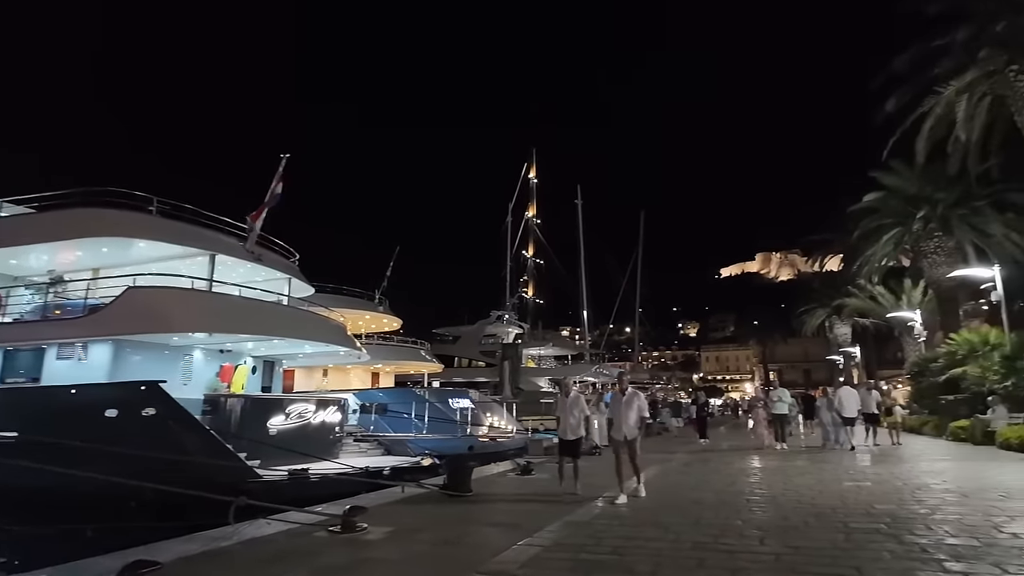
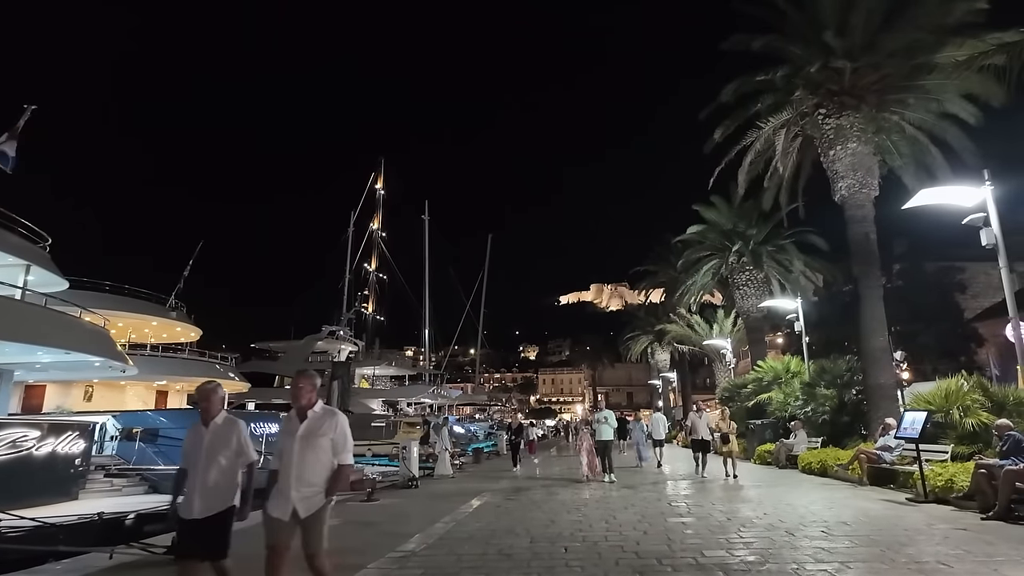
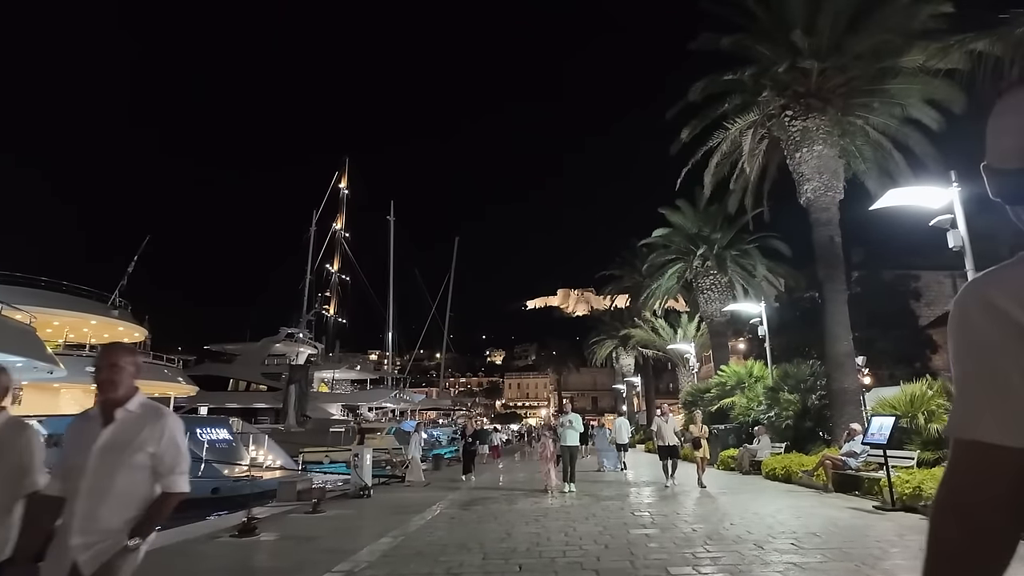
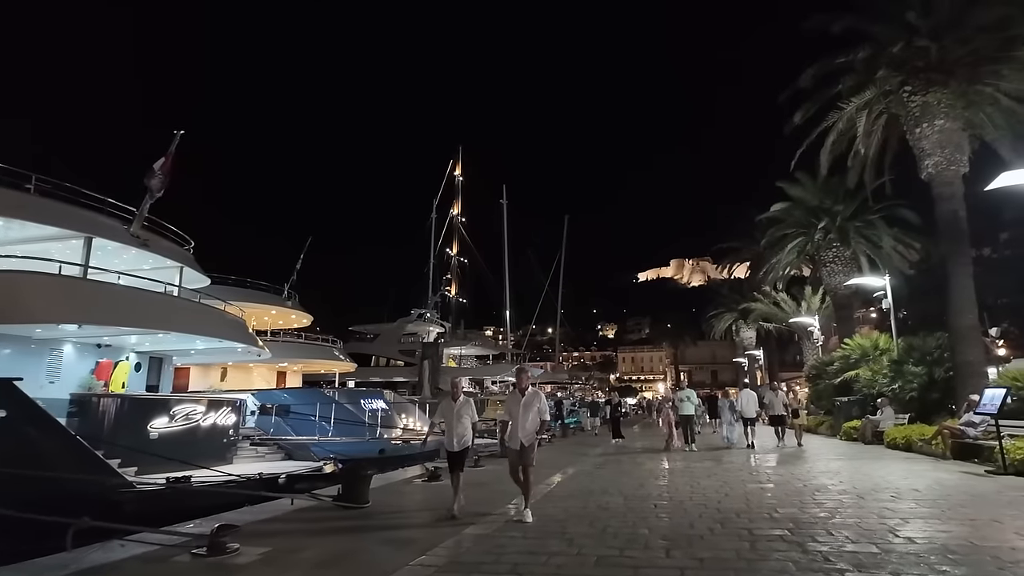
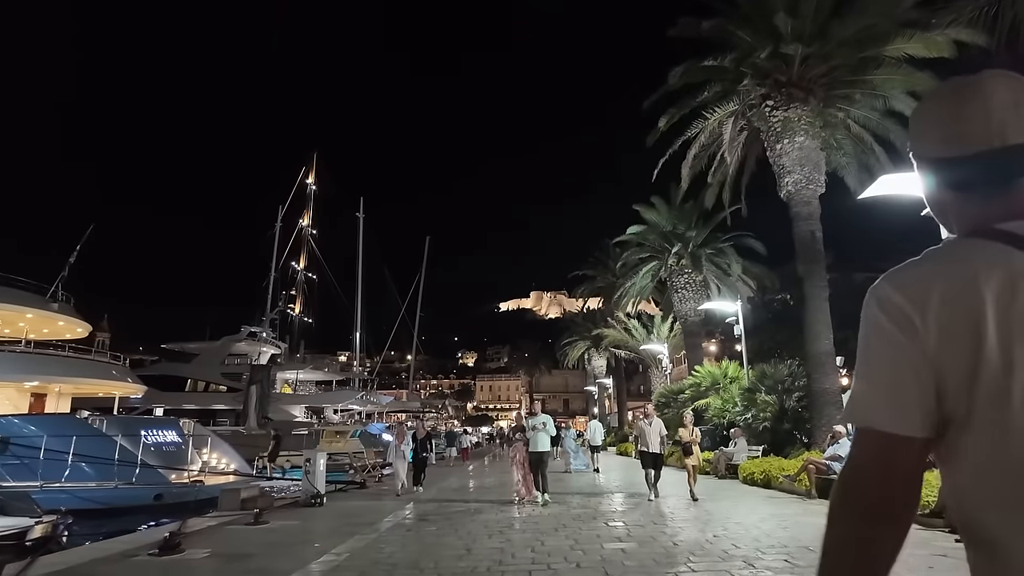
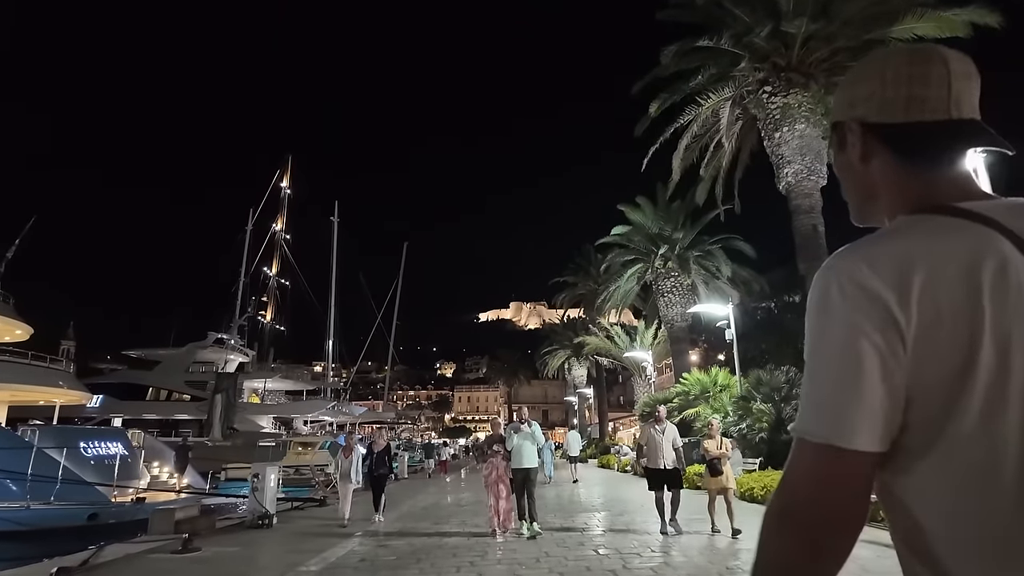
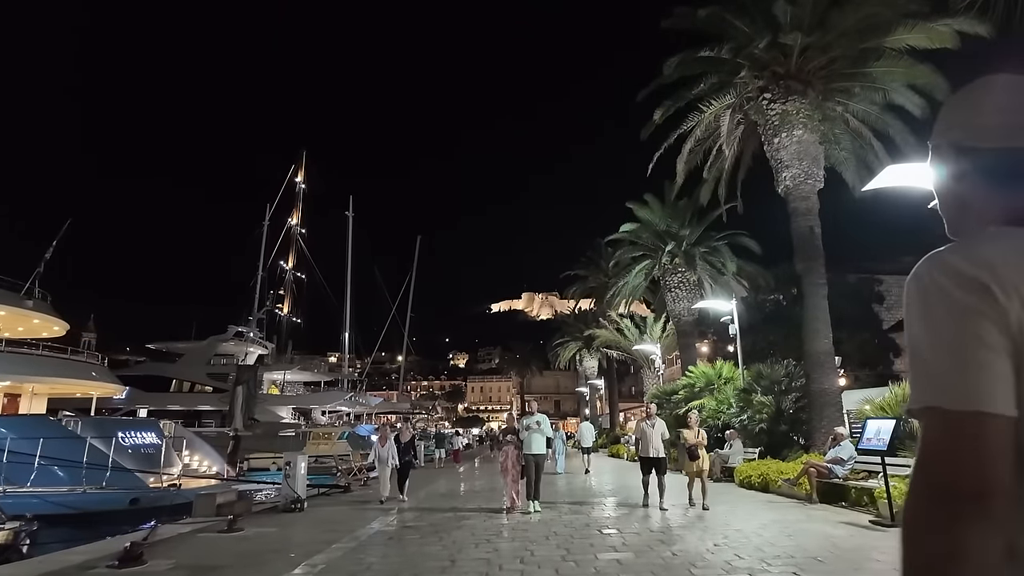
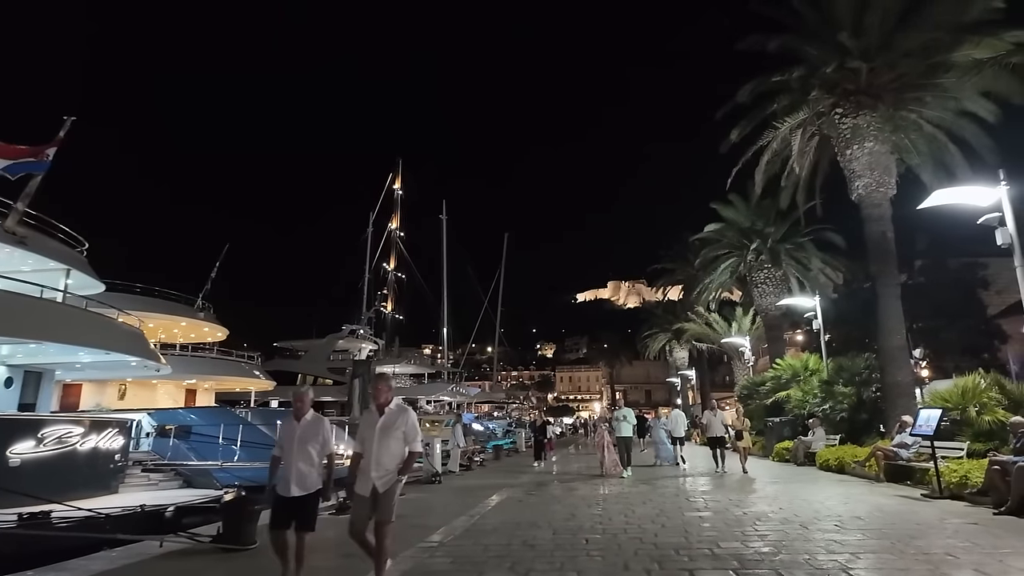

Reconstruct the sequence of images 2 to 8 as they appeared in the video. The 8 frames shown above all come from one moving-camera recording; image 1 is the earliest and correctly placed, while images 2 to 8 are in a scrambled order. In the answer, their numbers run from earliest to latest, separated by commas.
4, 8, 2, 3, 5, 7, 6
